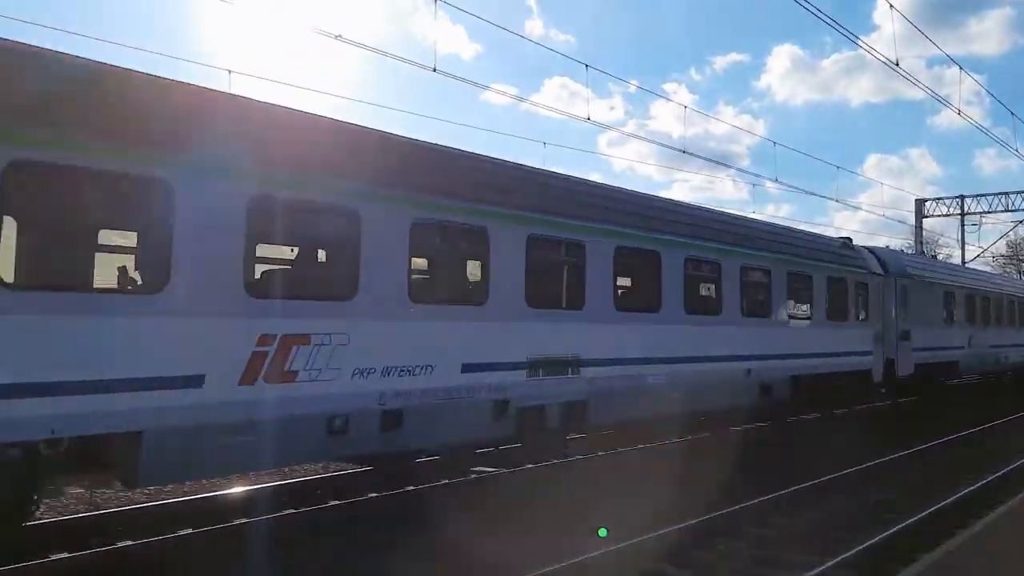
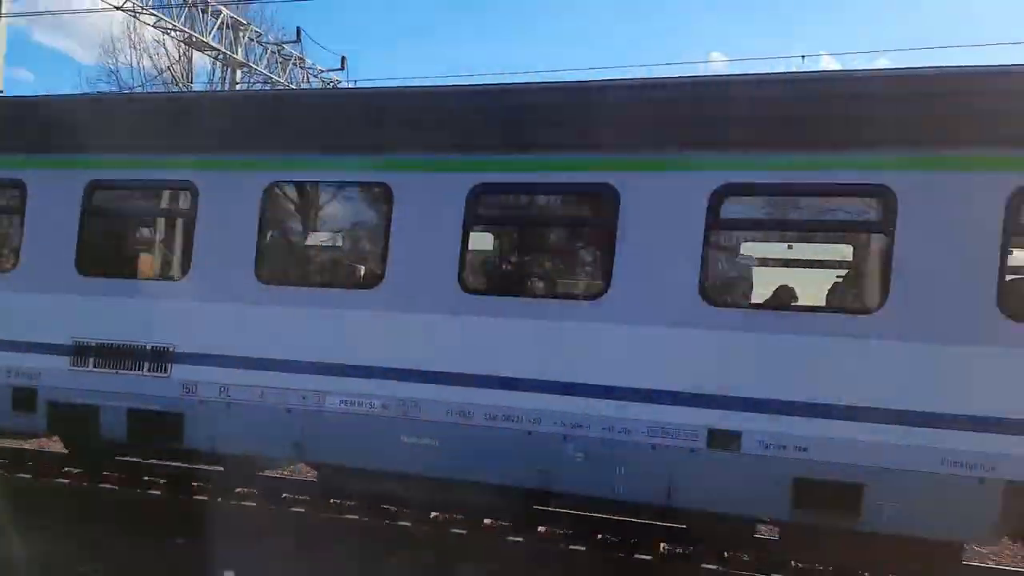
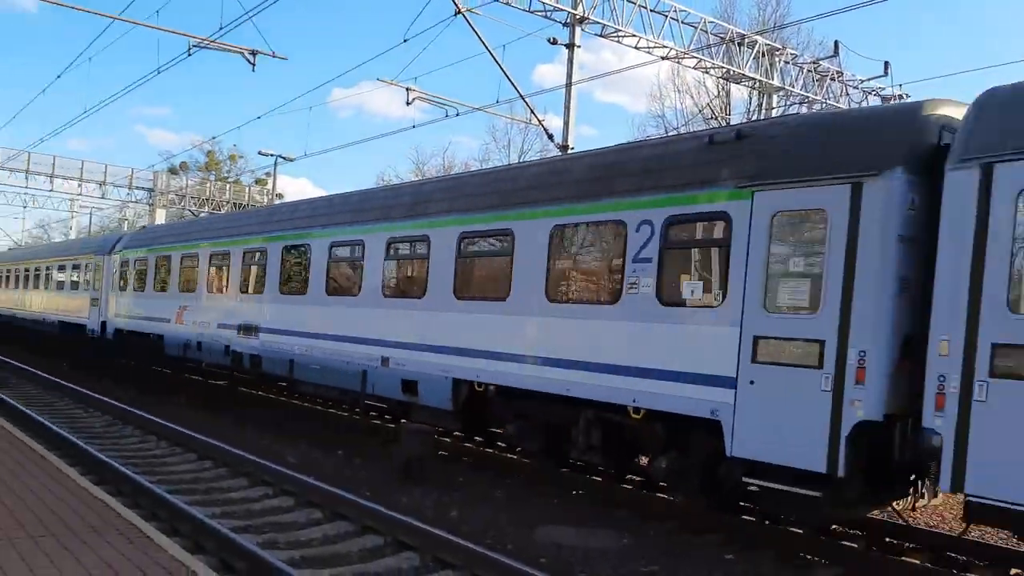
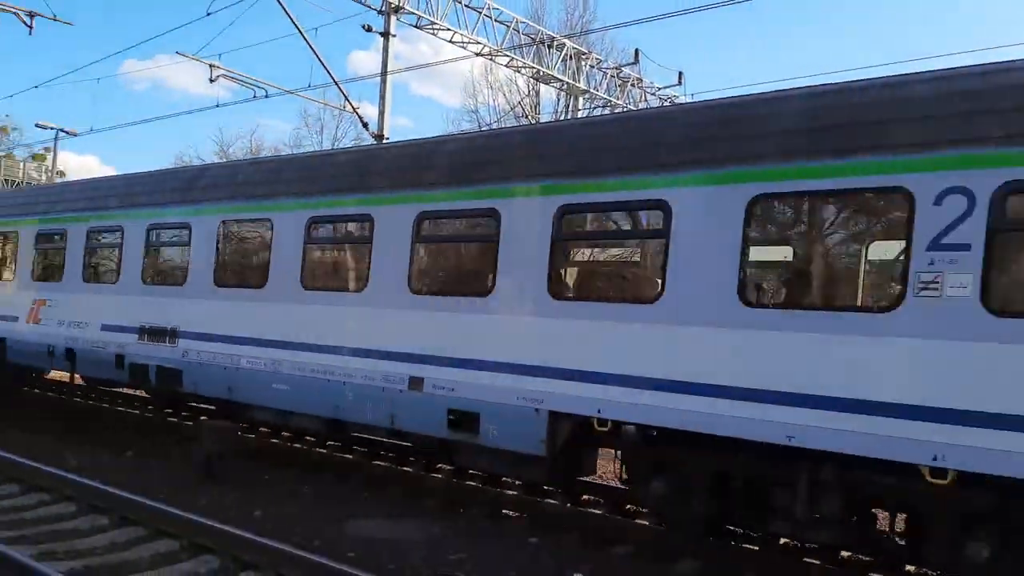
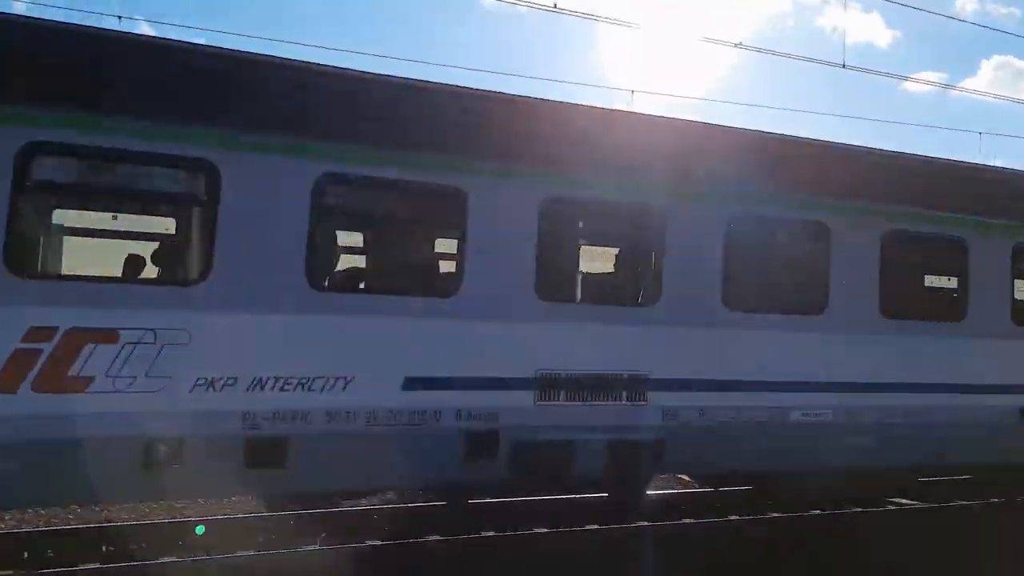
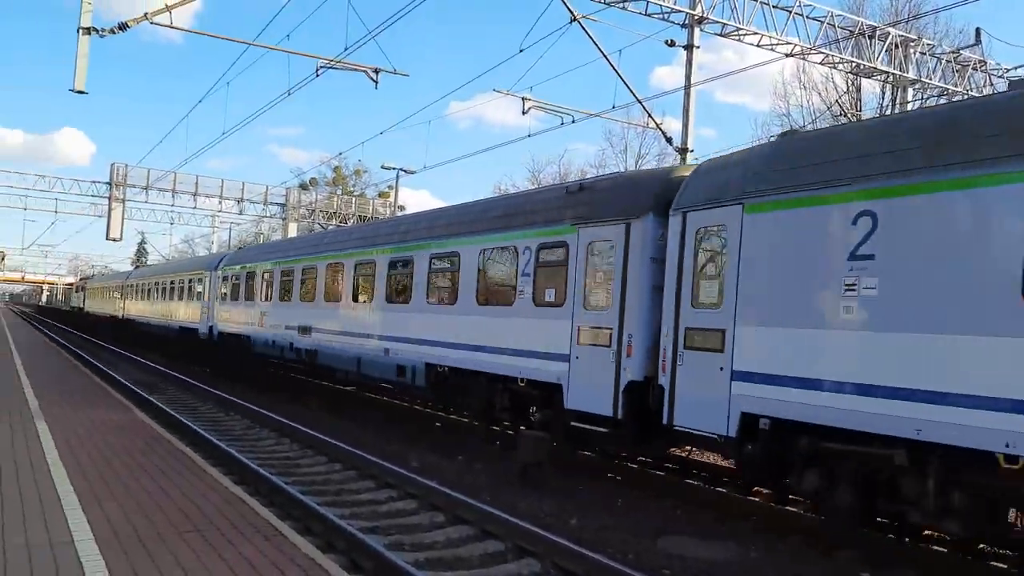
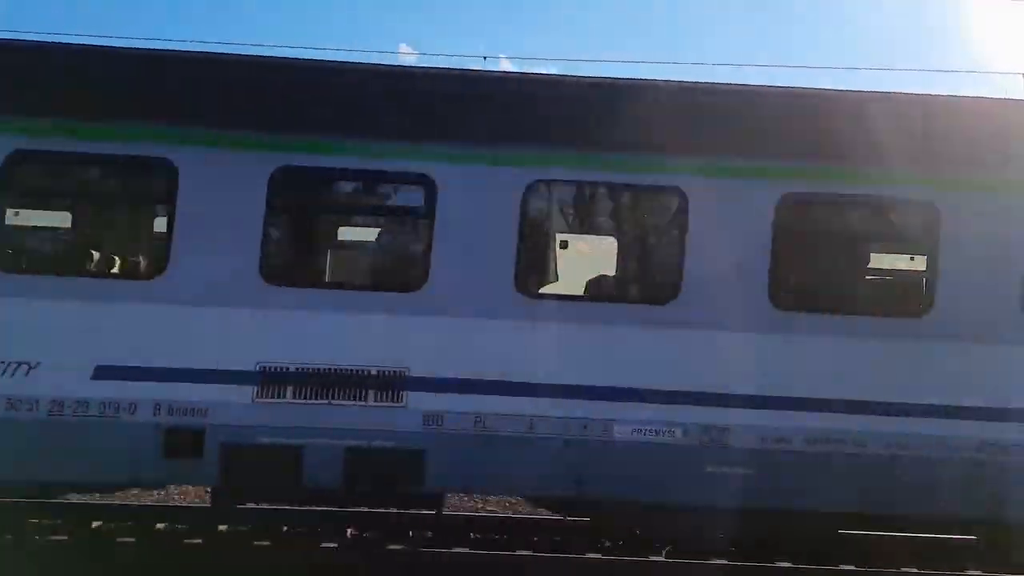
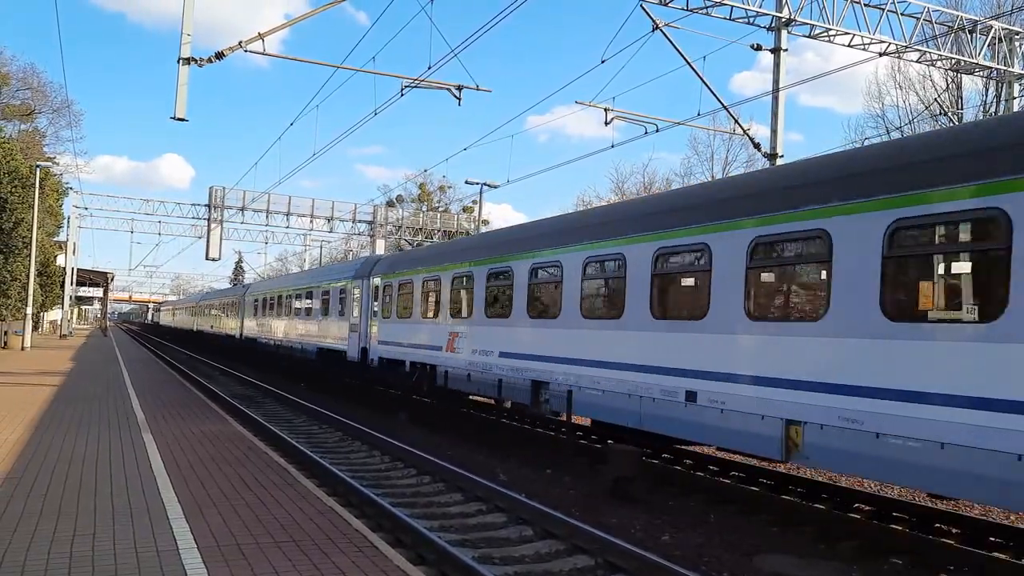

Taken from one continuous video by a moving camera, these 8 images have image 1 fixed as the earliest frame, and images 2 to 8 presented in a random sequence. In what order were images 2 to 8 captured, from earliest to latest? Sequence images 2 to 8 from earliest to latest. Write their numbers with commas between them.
5, 7, 2, 4, 3, 6, 8
